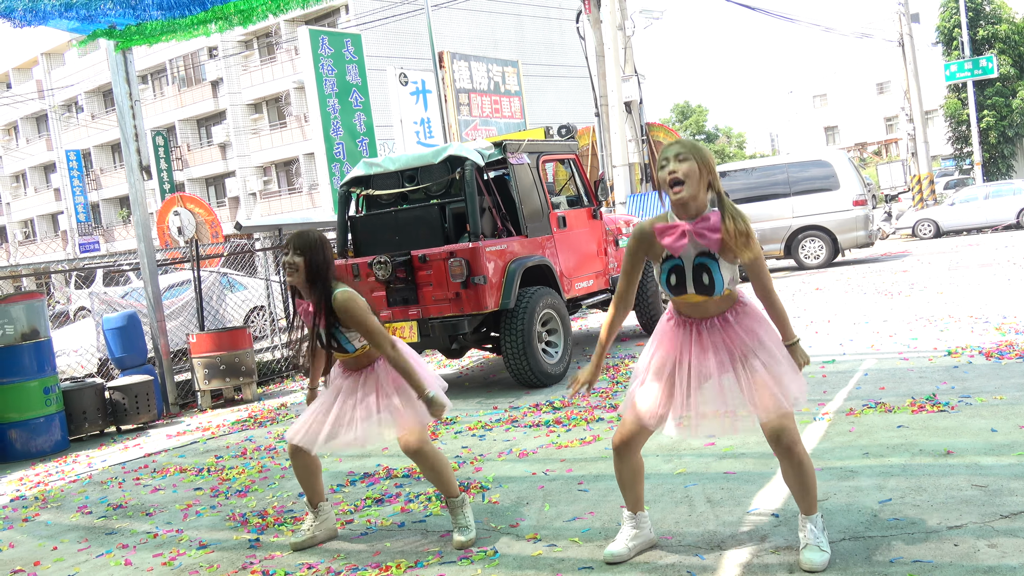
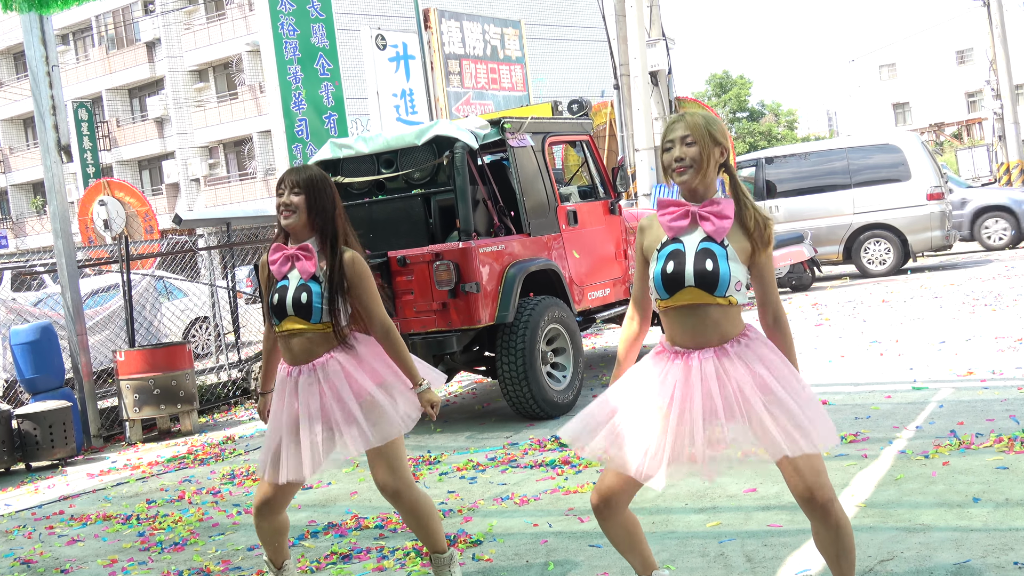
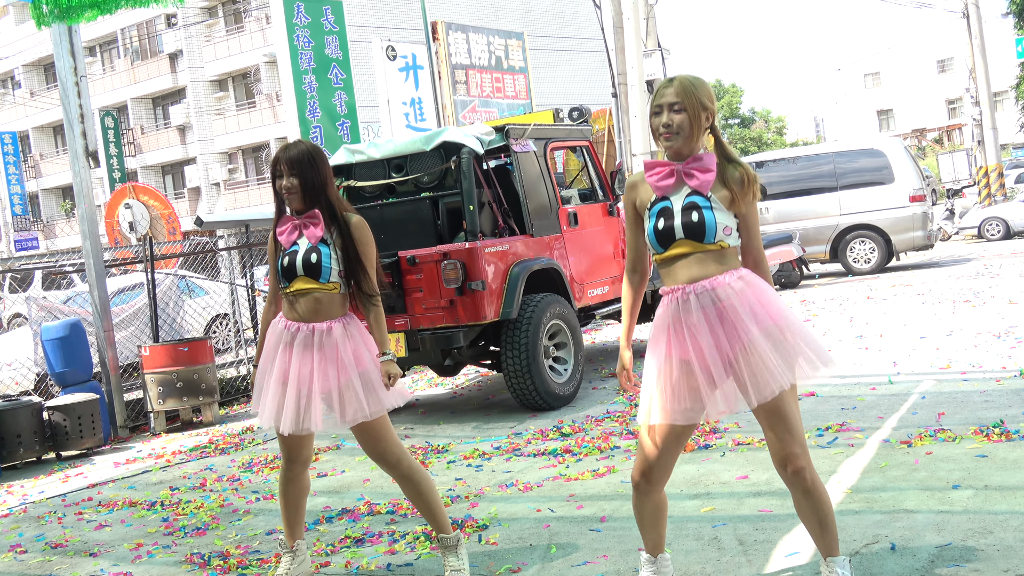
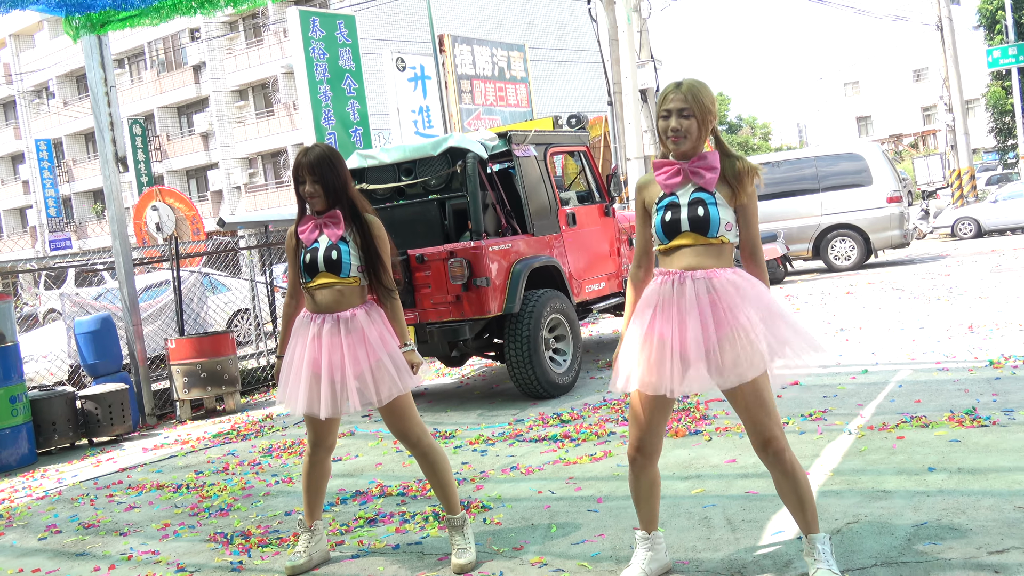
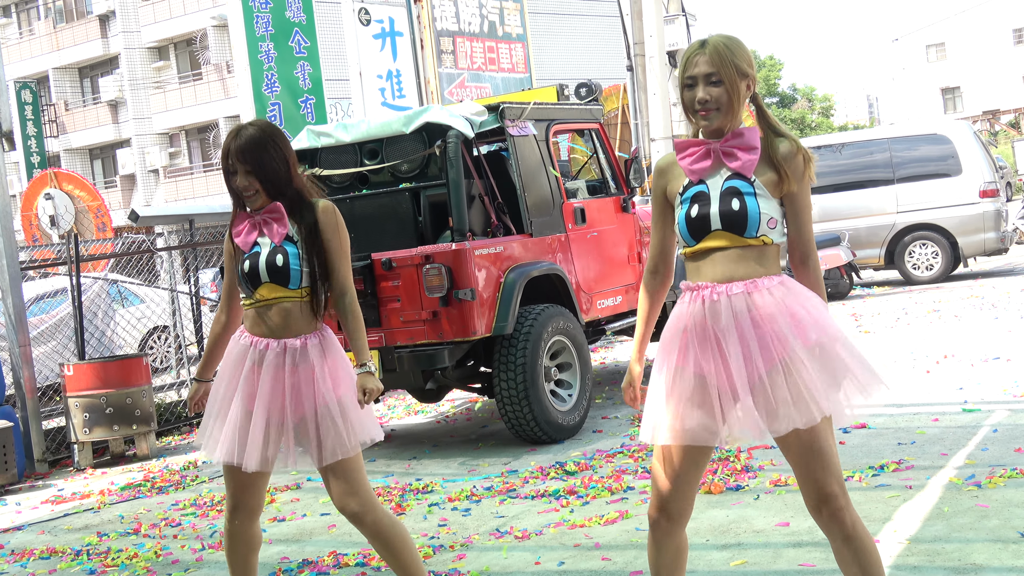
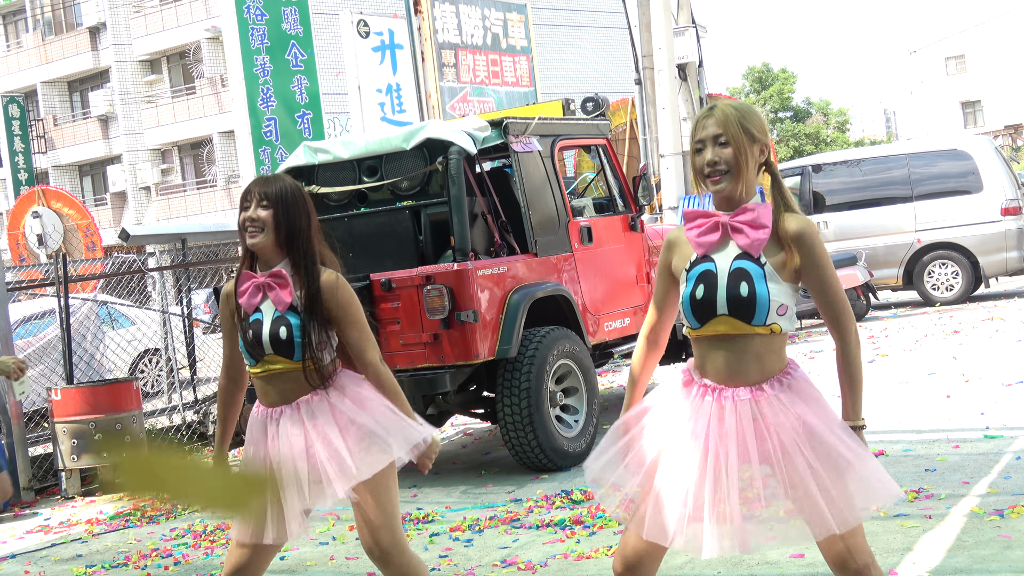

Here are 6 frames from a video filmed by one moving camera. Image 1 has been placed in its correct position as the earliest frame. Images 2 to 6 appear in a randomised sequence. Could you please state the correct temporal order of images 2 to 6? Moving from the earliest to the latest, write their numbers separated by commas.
4, 3, 2, 5, 6
